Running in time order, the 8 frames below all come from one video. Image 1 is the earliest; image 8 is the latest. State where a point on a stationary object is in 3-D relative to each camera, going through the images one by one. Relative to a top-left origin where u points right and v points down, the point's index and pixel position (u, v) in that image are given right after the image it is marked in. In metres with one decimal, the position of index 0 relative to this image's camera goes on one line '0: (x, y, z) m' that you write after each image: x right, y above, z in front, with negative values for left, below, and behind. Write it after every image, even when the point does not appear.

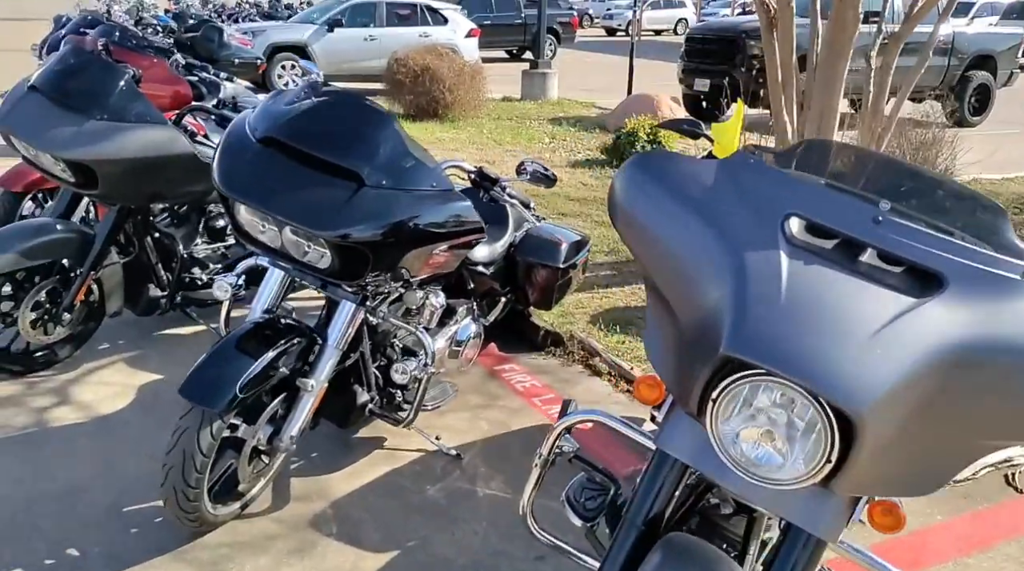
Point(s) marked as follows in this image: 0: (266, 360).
0: (-0.7, -0.2, +2.8) m
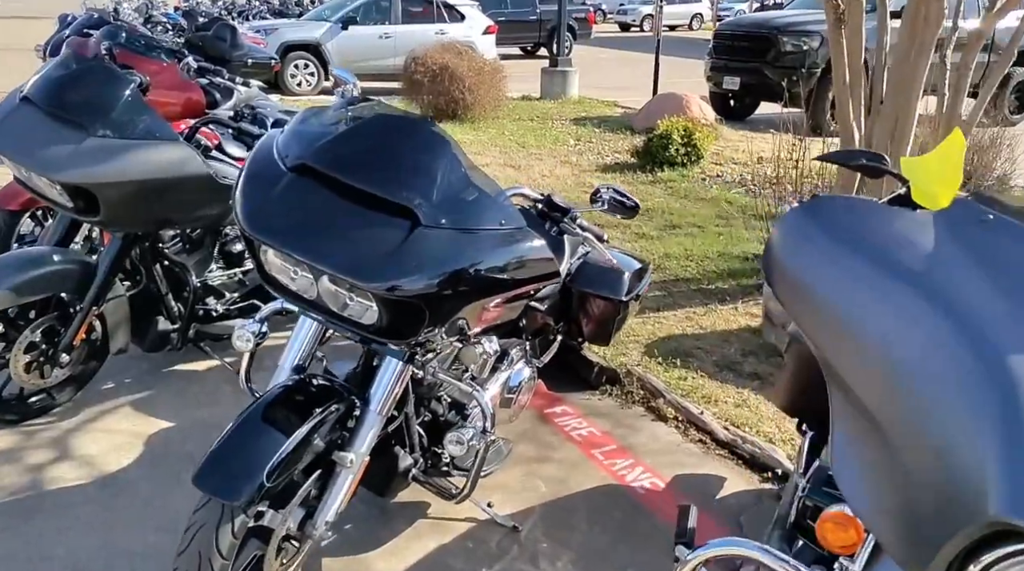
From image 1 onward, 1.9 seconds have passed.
0: (-0.5, -0.4, +2.3) m
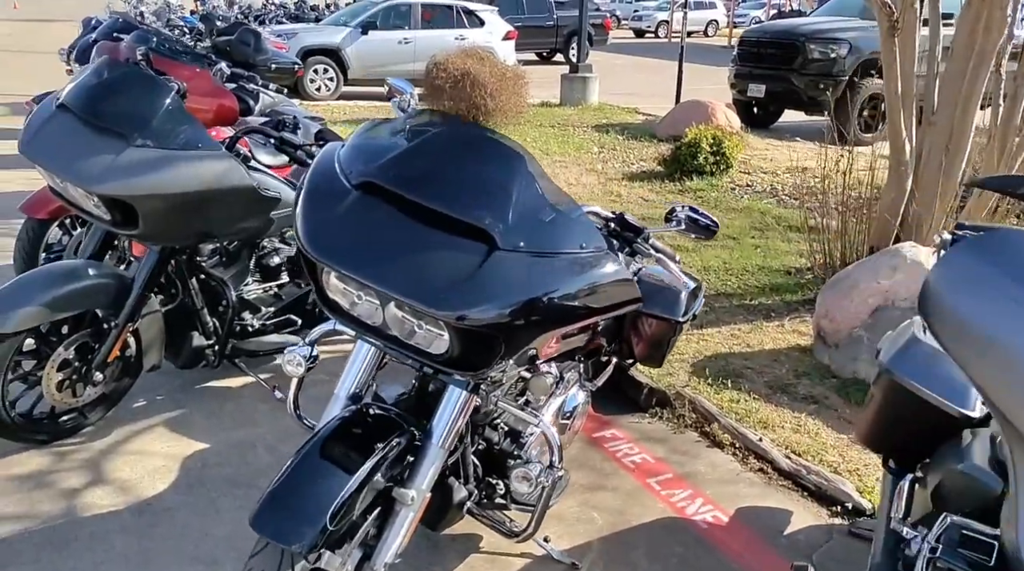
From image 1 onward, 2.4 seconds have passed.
0: (-0.3, -0.4, +2.2) m
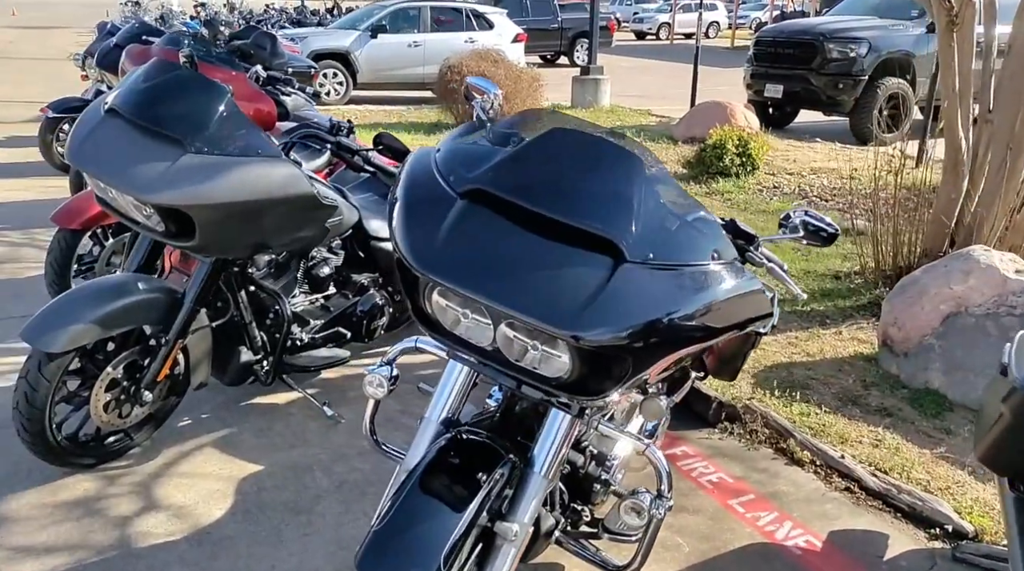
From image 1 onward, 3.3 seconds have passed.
0: (-0.1, -0.5, +2.0) m
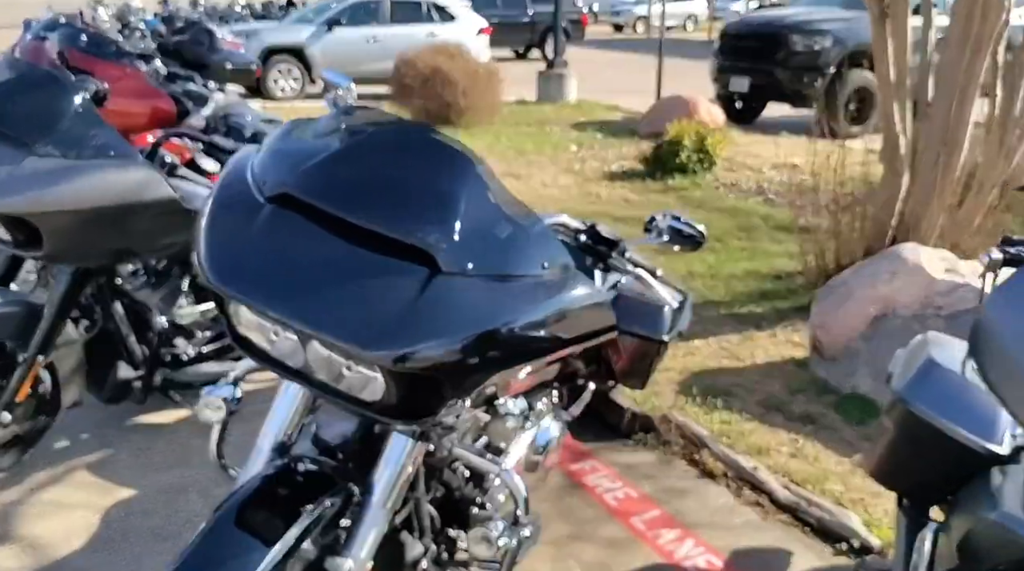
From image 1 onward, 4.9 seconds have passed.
0: (-0.4, -0.5, +1.8) m
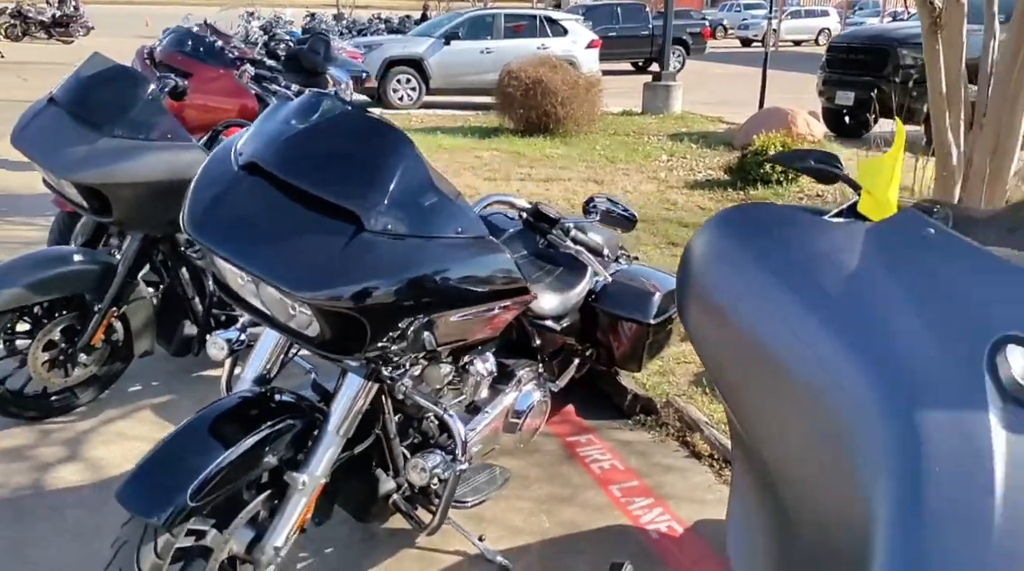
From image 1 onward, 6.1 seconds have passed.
0: (-0.6, -0.4, +2.2) m
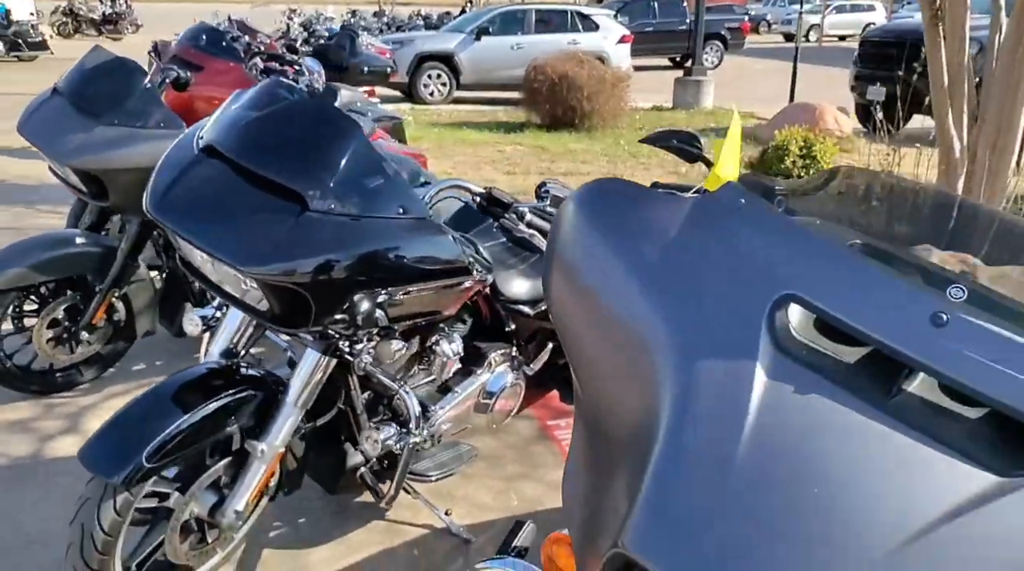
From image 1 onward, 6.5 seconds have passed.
0: (-0.8, -0.3, +2.3) m
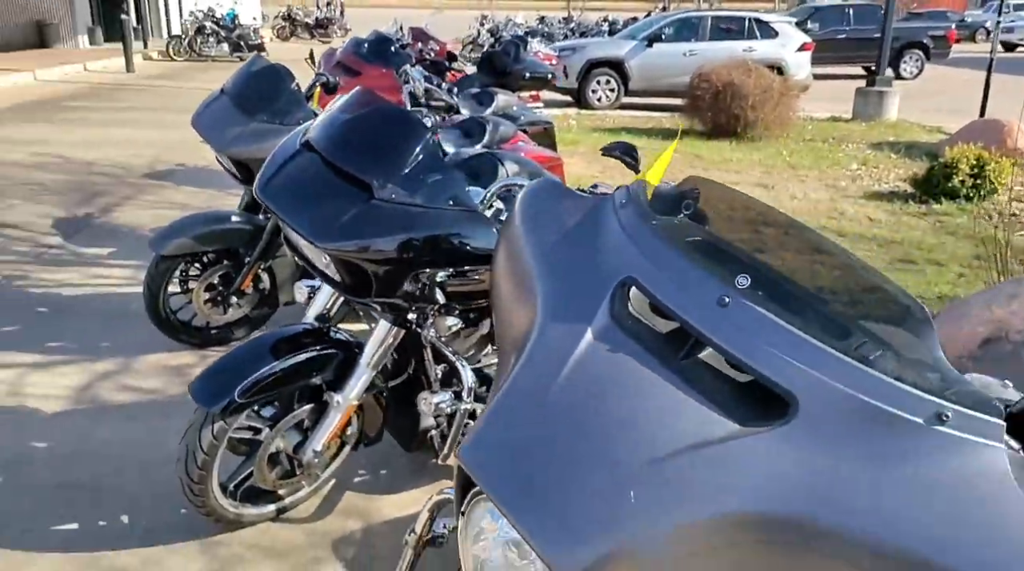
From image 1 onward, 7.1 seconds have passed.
0: (-0.7, -0.2, +2.8) m
